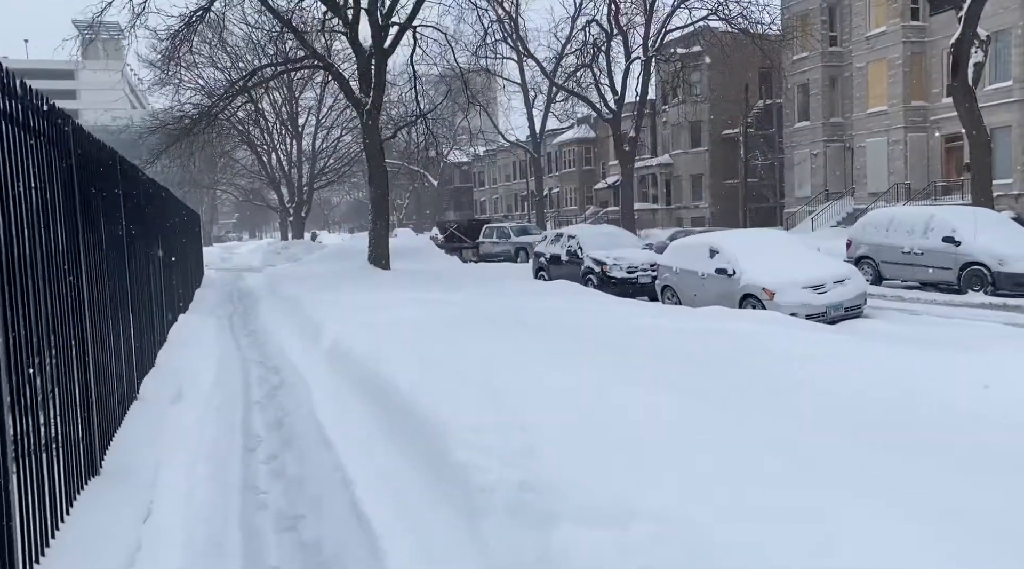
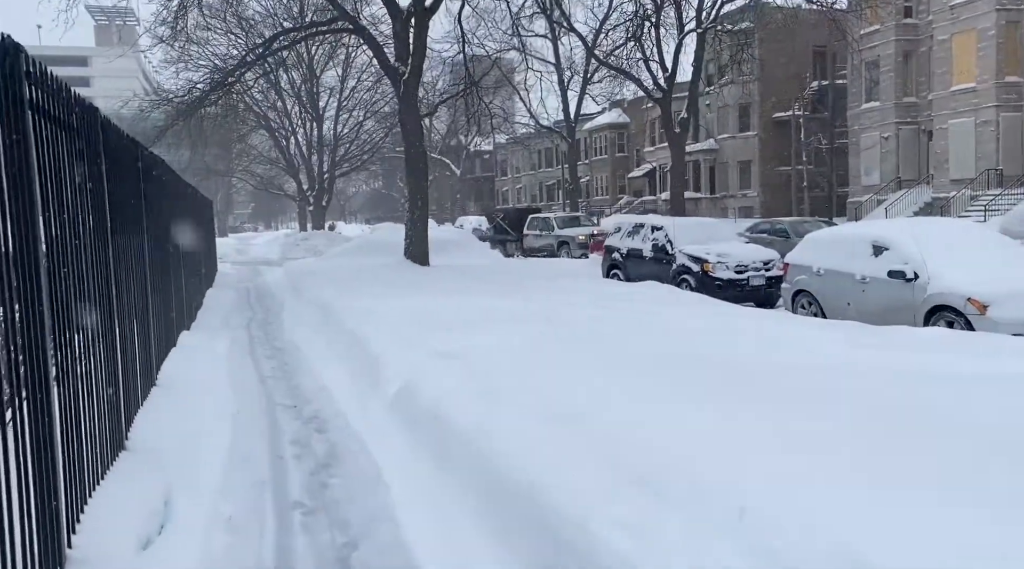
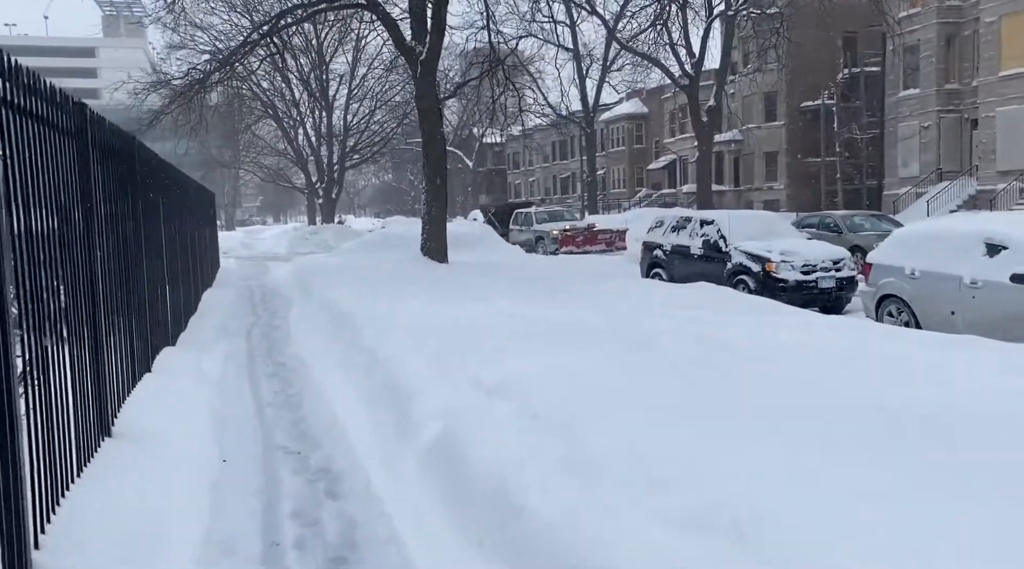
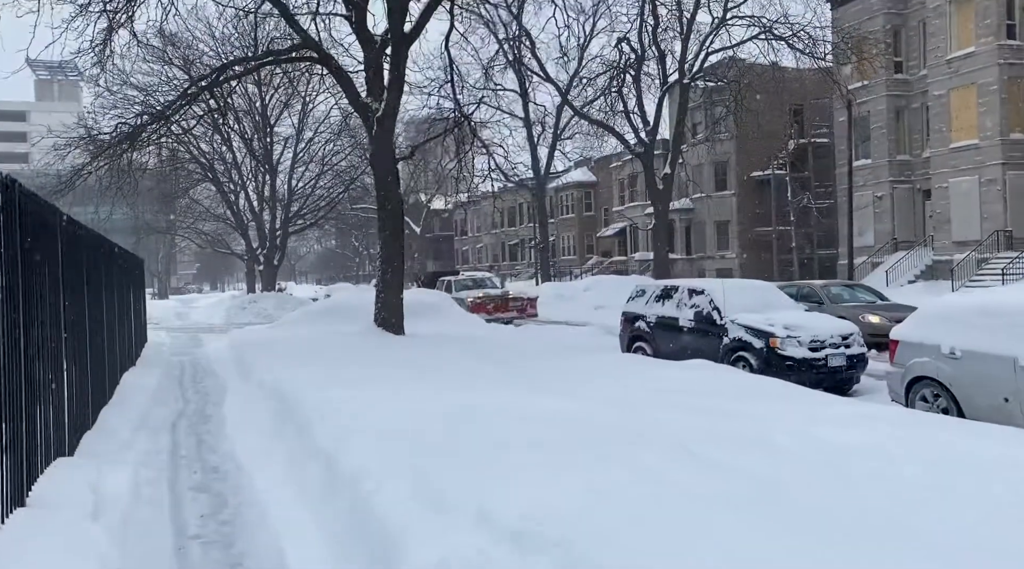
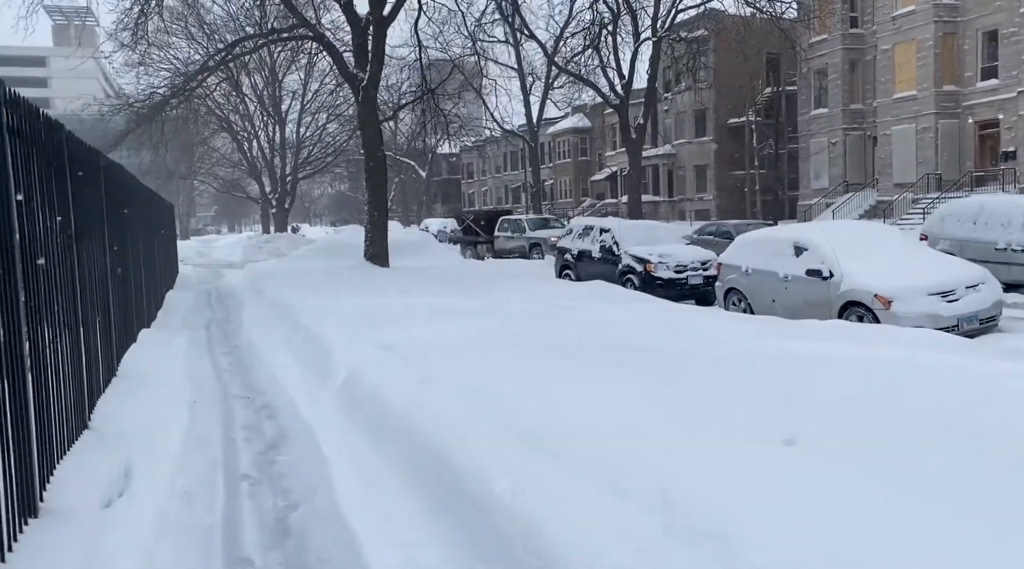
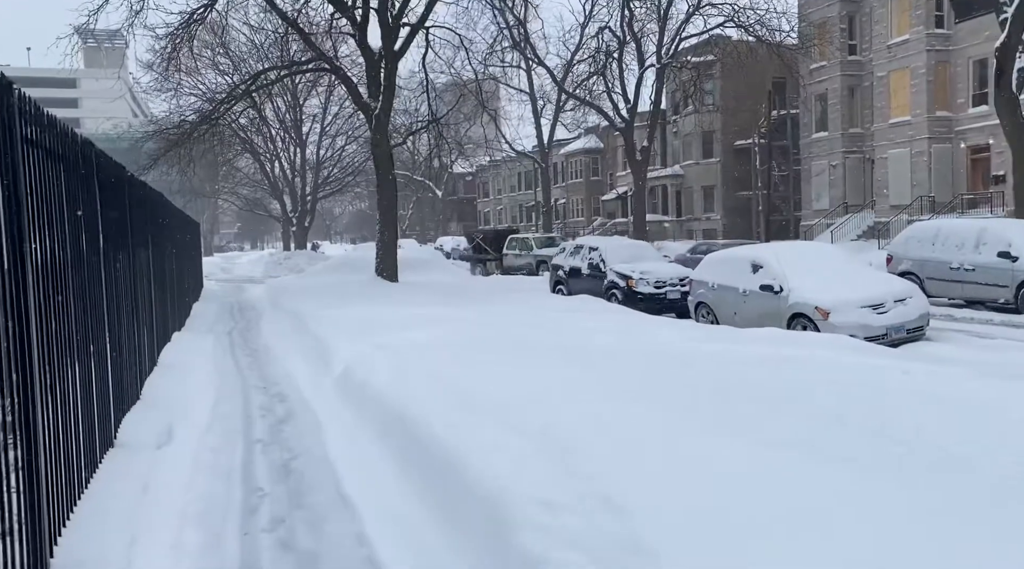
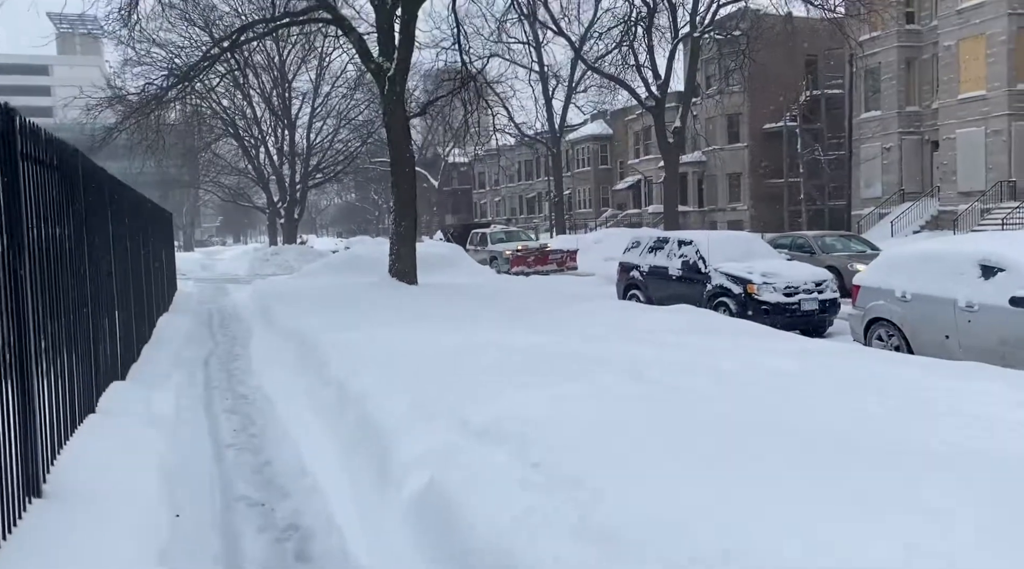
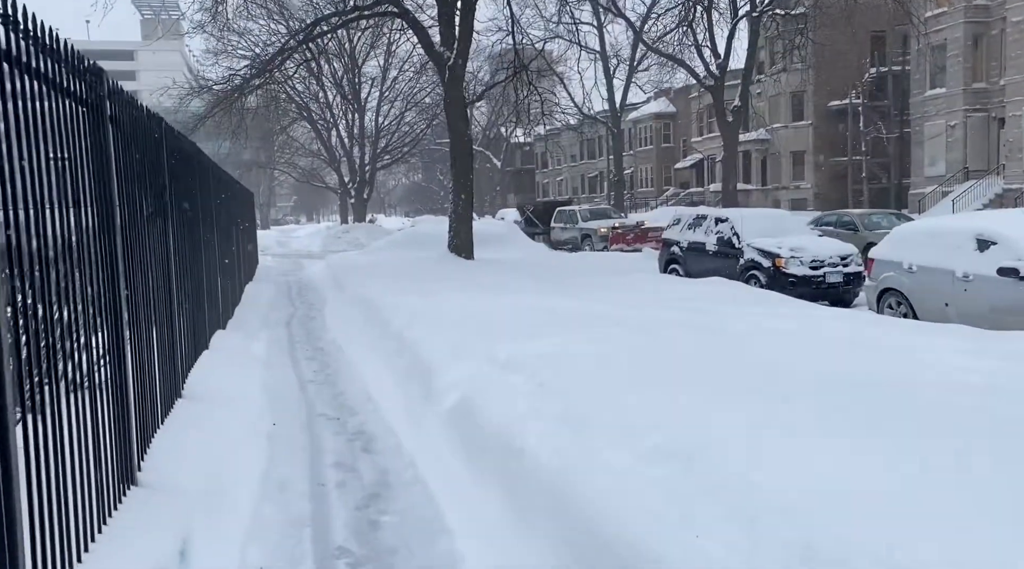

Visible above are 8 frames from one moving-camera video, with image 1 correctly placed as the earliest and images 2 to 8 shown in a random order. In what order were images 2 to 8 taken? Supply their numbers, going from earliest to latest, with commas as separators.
6, 5, 2, 8, 3, 7, 4
